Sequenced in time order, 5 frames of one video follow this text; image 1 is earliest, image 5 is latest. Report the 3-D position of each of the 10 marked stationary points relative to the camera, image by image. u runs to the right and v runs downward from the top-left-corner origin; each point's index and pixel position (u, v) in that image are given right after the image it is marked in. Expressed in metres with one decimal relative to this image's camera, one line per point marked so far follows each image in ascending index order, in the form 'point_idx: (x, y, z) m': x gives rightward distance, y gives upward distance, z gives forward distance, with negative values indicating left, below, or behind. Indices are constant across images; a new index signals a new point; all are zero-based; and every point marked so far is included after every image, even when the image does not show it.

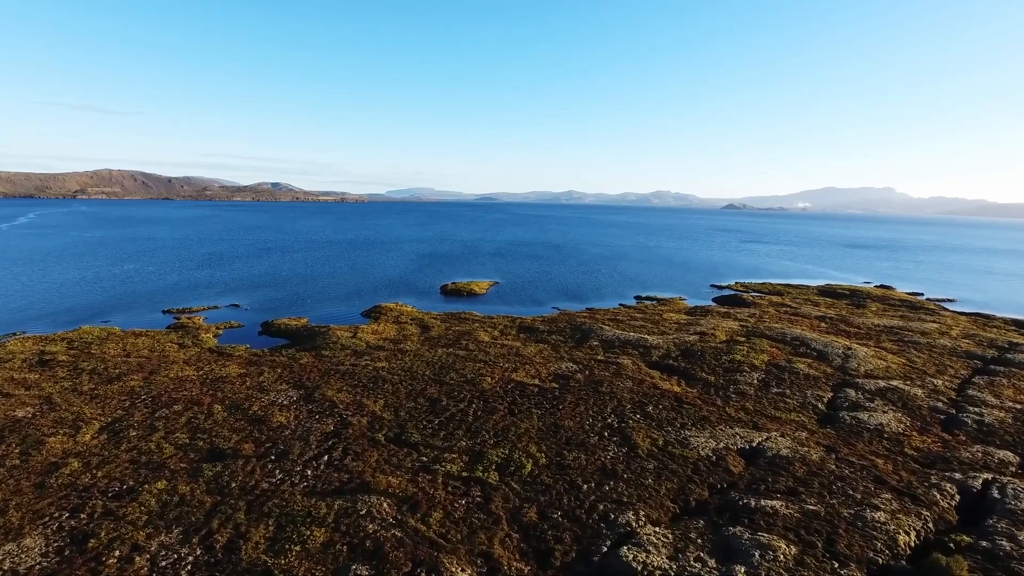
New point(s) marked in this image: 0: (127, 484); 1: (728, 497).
0: (-15.5, -7.9, +19.7) m
1: (+8.9, -8.6, +20.1) m
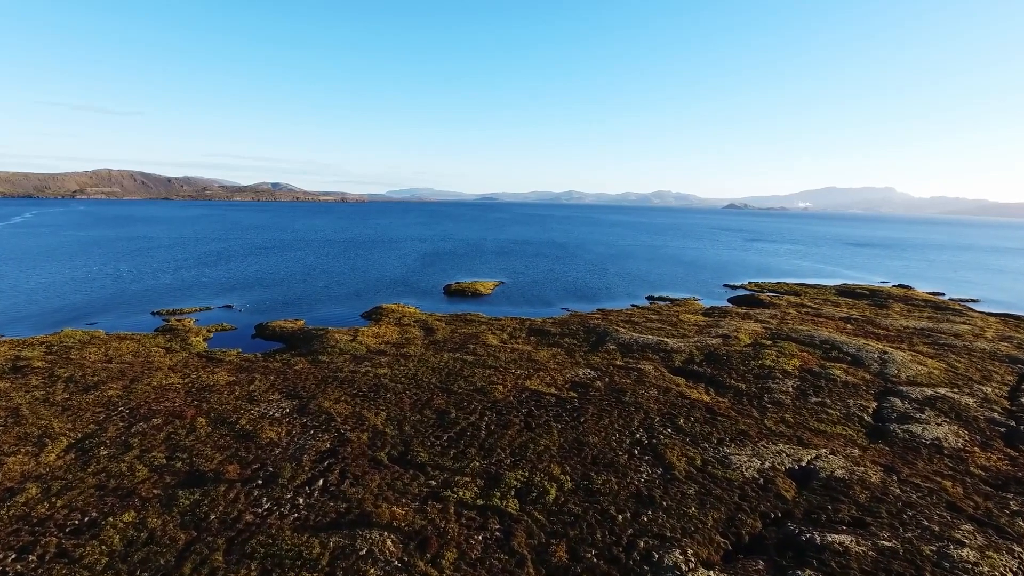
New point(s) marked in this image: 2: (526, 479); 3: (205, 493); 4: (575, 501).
0: (-14.6, -7.9, +17.0) m
1: (+9.7, -8.6, +17.3) m
2: (+0.6, -7.7, +19.7) m
3: (-11.5, -7.6, +18.3) m
4: (+2.4, -8.0, +18.4) m
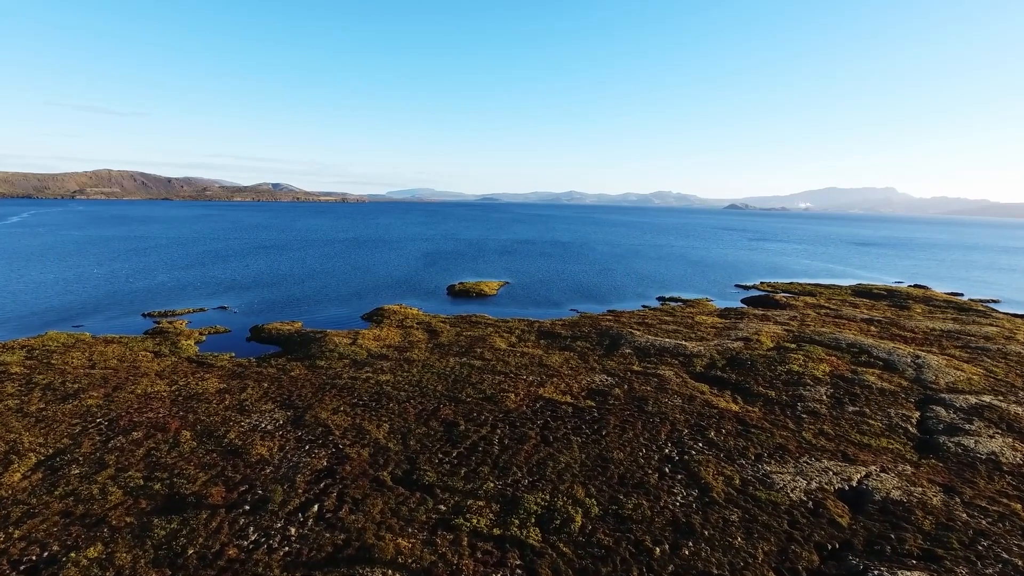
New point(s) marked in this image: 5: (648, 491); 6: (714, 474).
0: (-14.0, -7.9, +14.8) m
1: (+10.4, -8.6, +15.1) m
2: (+1.3, -7.7, +17.5) m
3: (-10.8, -7.6, +16.1) m
4: (+3.1, -8.0, +16.2) m
5: (+5.1, -7.6, +18.4) m
6: (+8.1, -7.5, +19.7) m
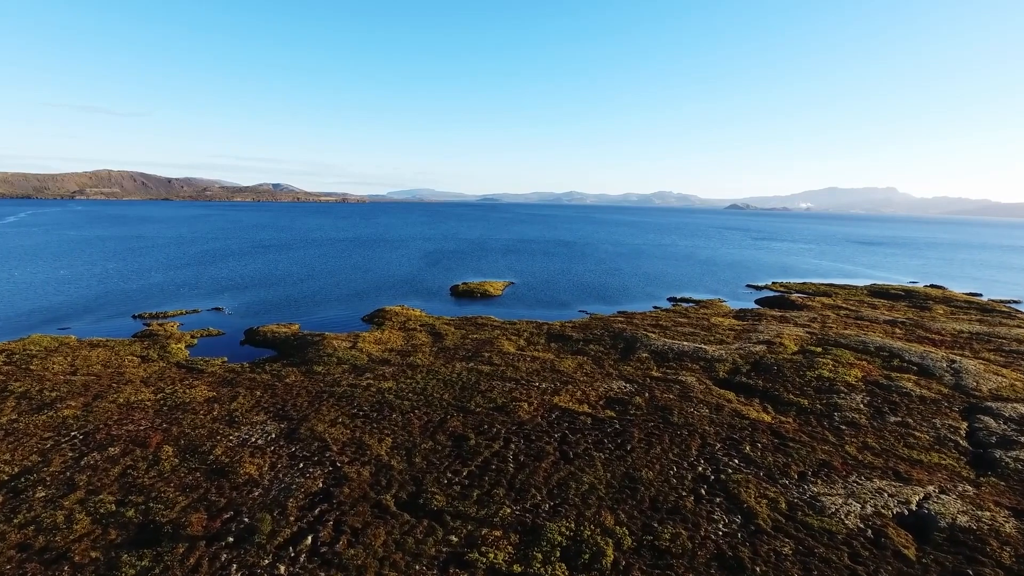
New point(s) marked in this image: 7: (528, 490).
0: (-13.3, -7.9, +12.7) m
1: (+11.1, -8.6, +13.0) m
2: (+2.0, -7.7, +15.4) m
3: (-10.1, -7.7, +14.0) m
4: (+3.7, -8.0, +14.1) m
5: (+5.7, -7.6, +16.3) m
6: (+8.8, -7.5, +17.6) m
7: (+0.6, -7.2, +17.4) m
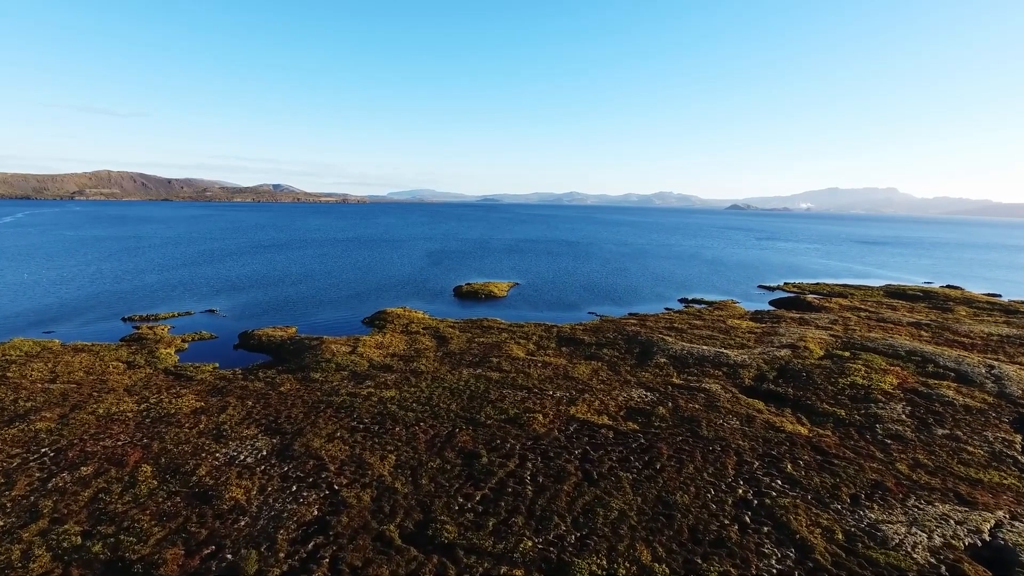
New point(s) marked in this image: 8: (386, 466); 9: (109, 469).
0: (-12.7, -8.0, +10.7) m
1: (+11.7, -8.6, +10.9) m
2: (+2.6, -7.7, +13.3) m
3: (-9.5, -7.7, +12.0) m
4: (+4.4, -8.1, +12.1) m
5: (+6.4, -7.7, +14.3) m
6: (+9.4, -7.5, +15.6) m
7: (+1.2, -7.2, +15.4) m
8: (-4.7, -6.6, +18.3) m
9: (-14.8, -6.6, +18.1) m
